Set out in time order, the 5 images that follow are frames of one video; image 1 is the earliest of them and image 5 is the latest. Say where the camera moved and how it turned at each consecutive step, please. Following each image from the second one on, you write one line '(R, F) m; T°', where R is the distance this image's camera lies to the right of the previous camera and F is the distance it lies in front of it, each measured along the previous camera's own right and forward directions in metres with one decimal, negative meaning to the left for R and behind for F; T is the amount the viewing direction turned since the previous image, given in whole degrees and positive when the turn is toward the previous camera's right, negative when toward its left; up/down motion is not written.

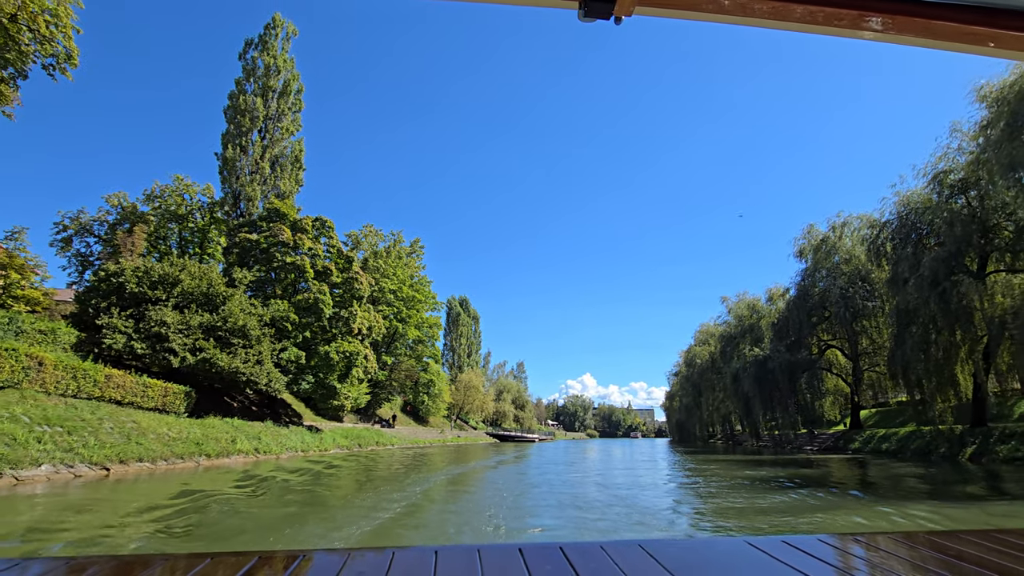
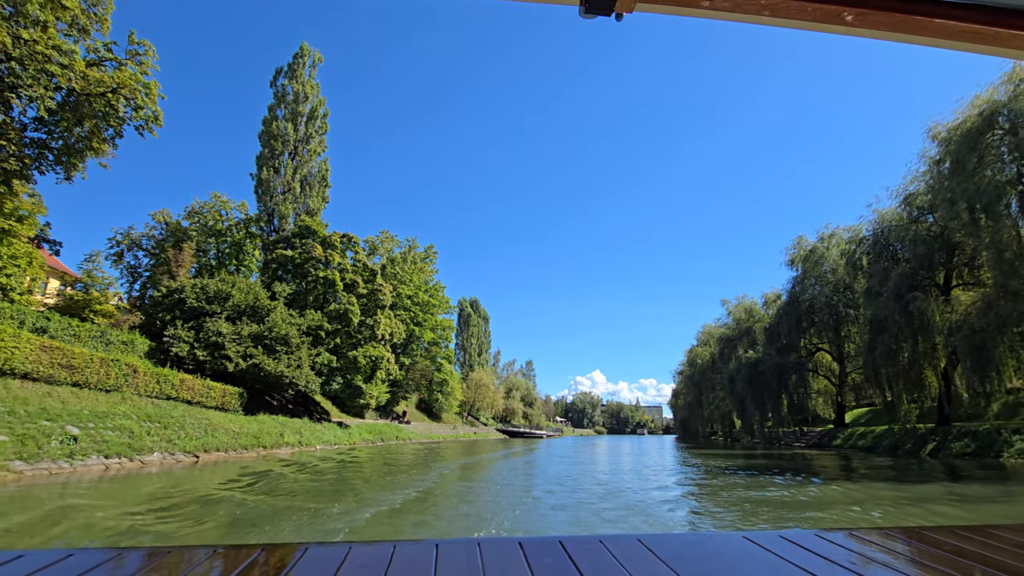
(+1.0, -1.1) m; -4°
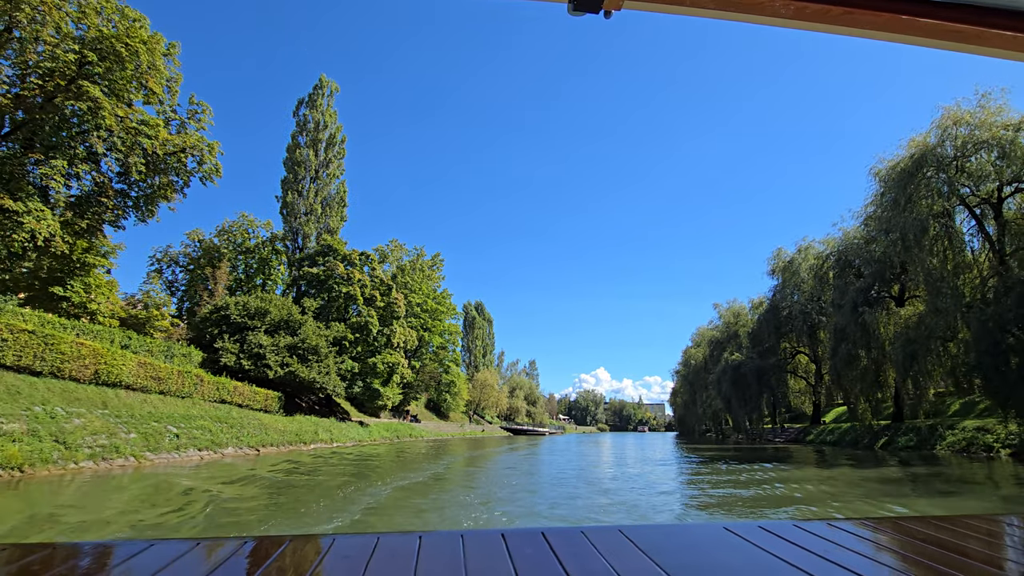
(+1.4, -1.2) m; -5°
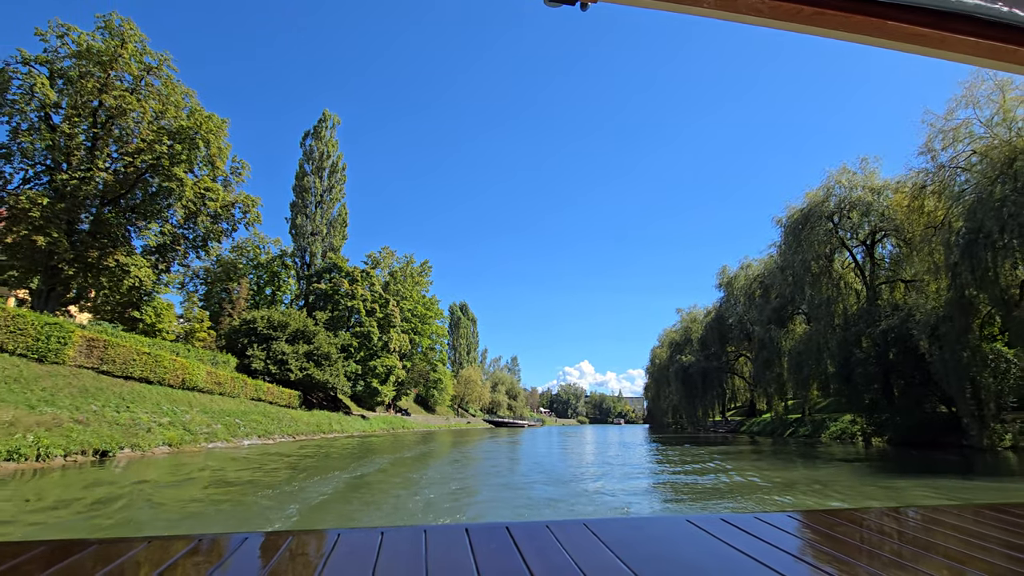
(+3.0, -1.6) m; -7°
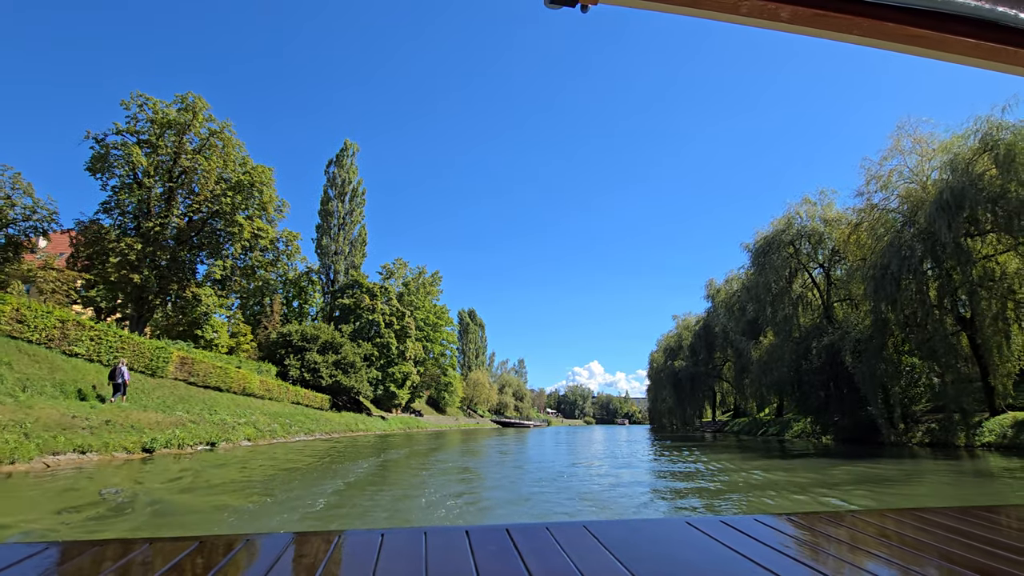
(+2.1, -1.1) m; -6°
